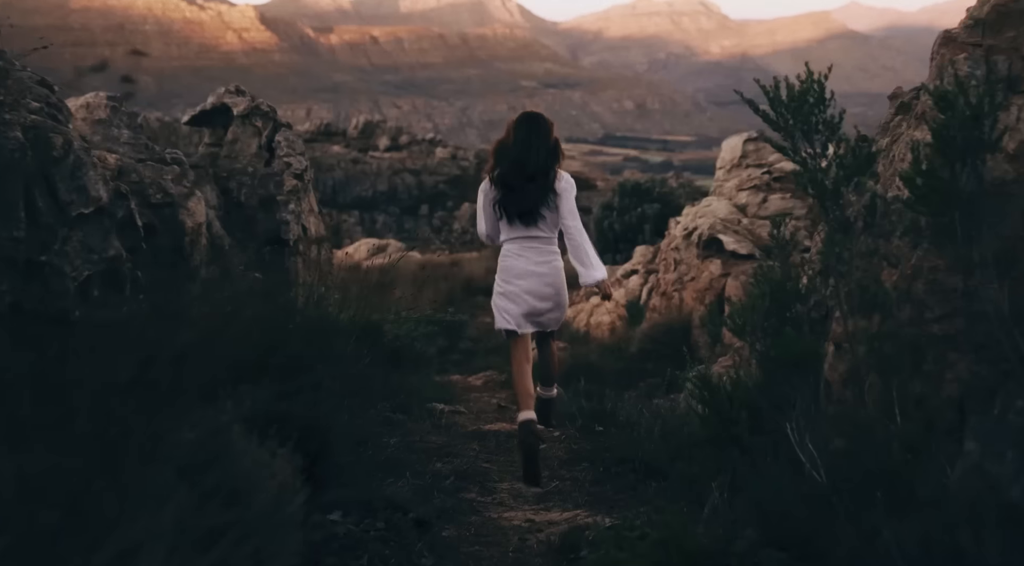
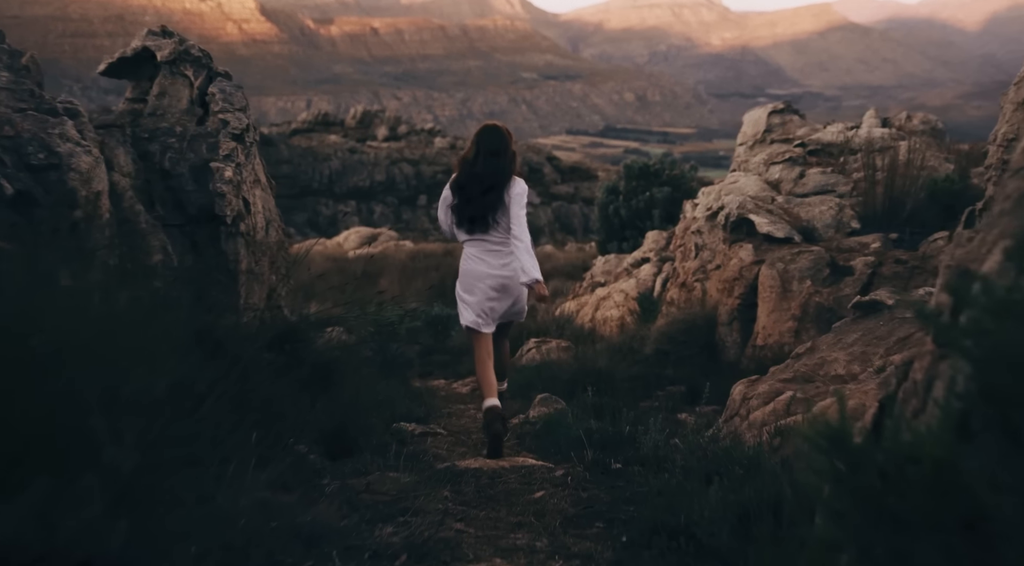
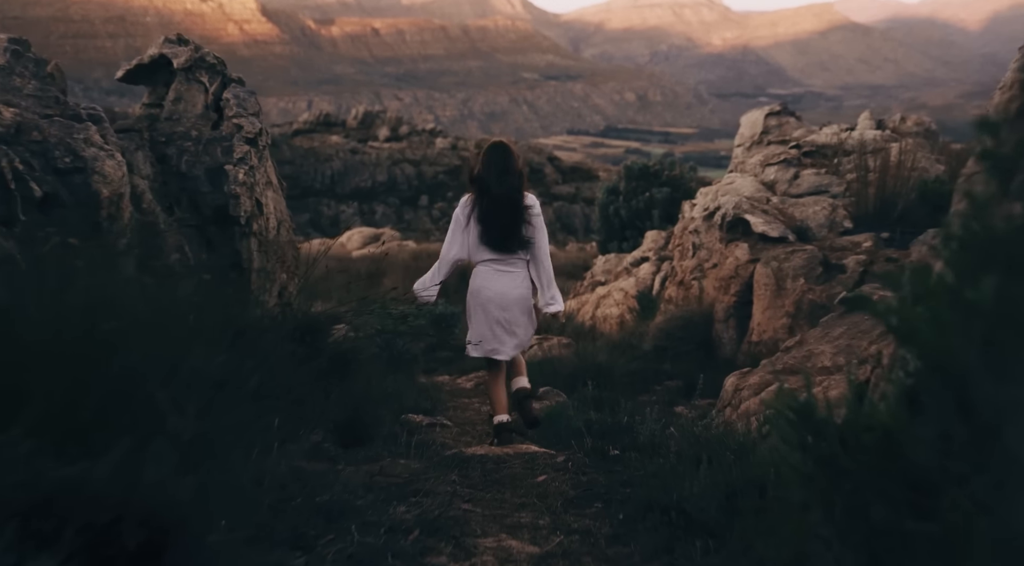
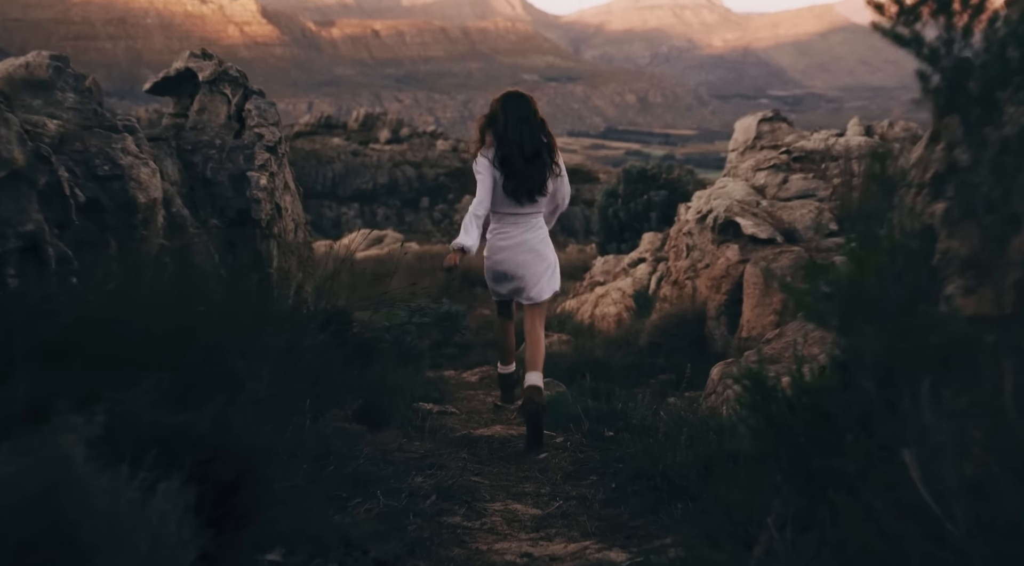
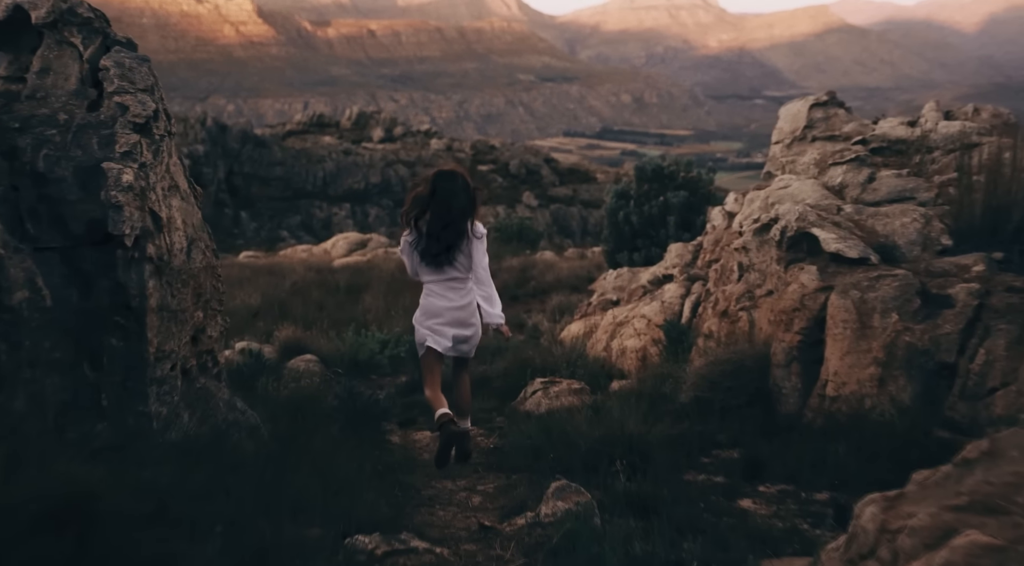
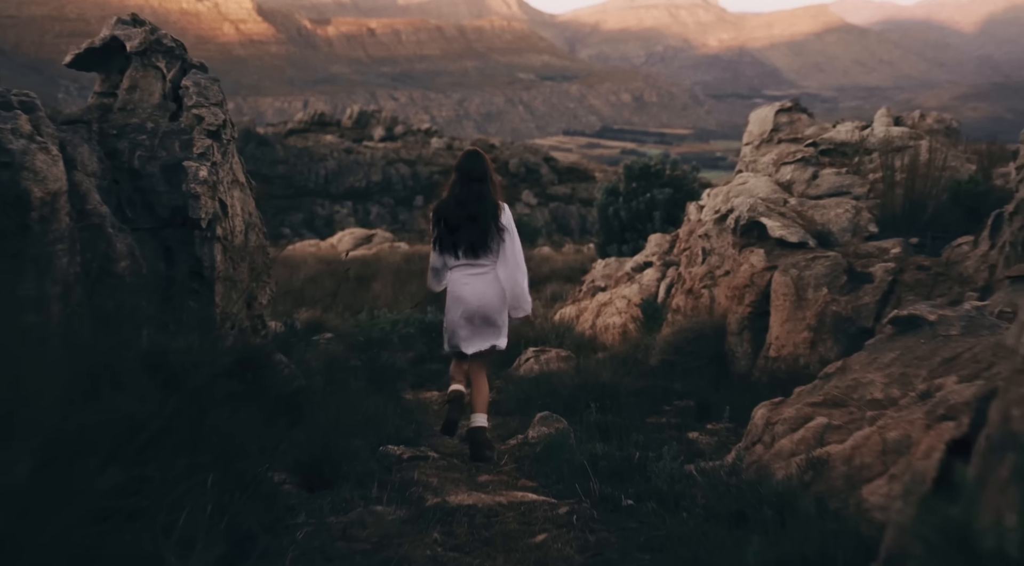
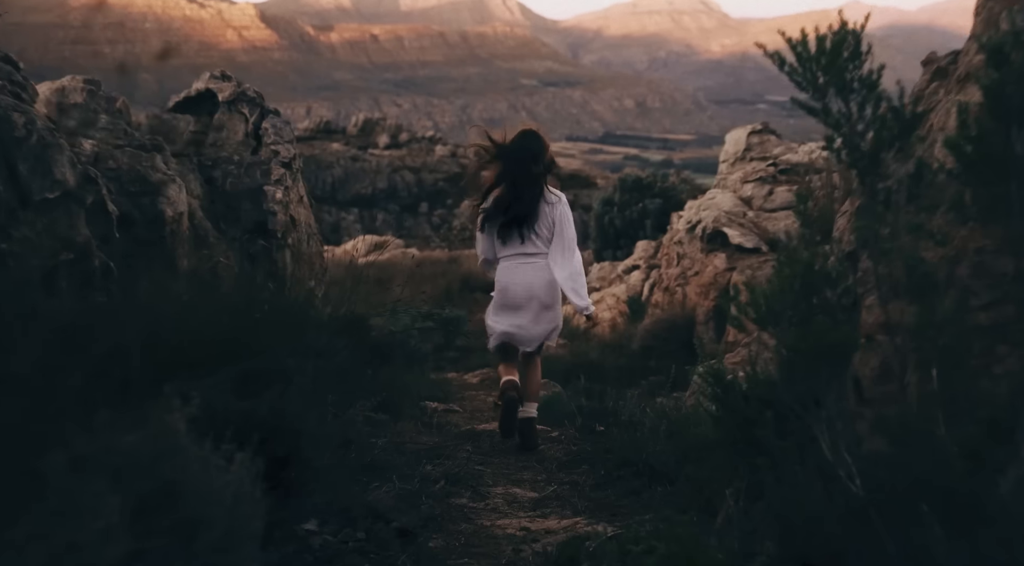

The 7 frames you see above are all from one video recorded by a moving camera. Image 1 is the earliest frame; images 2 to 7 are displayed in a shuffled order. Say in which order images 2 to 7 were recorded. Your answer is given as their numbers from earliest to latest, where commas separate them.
7, 4, 3, 2, 6, 5
